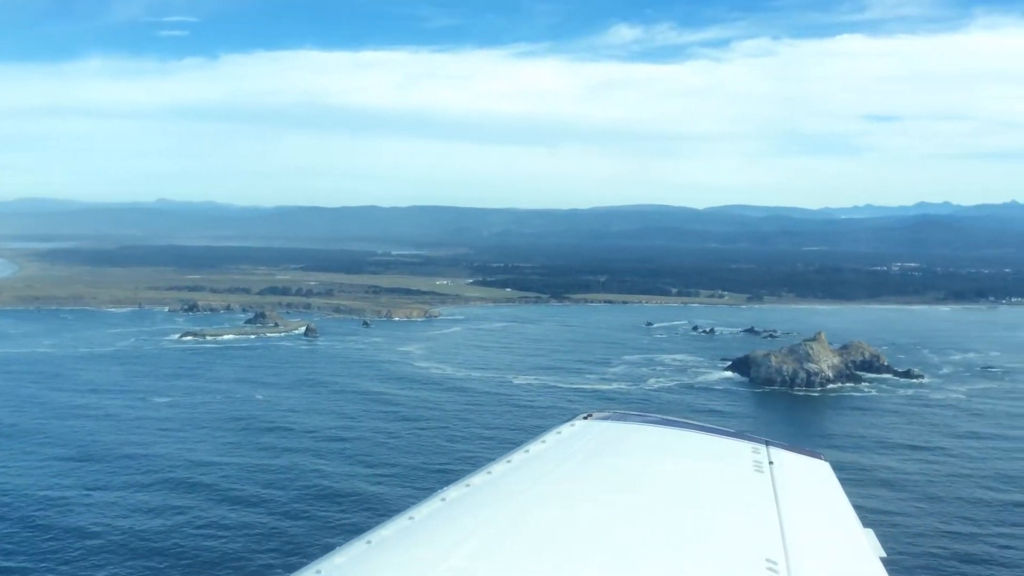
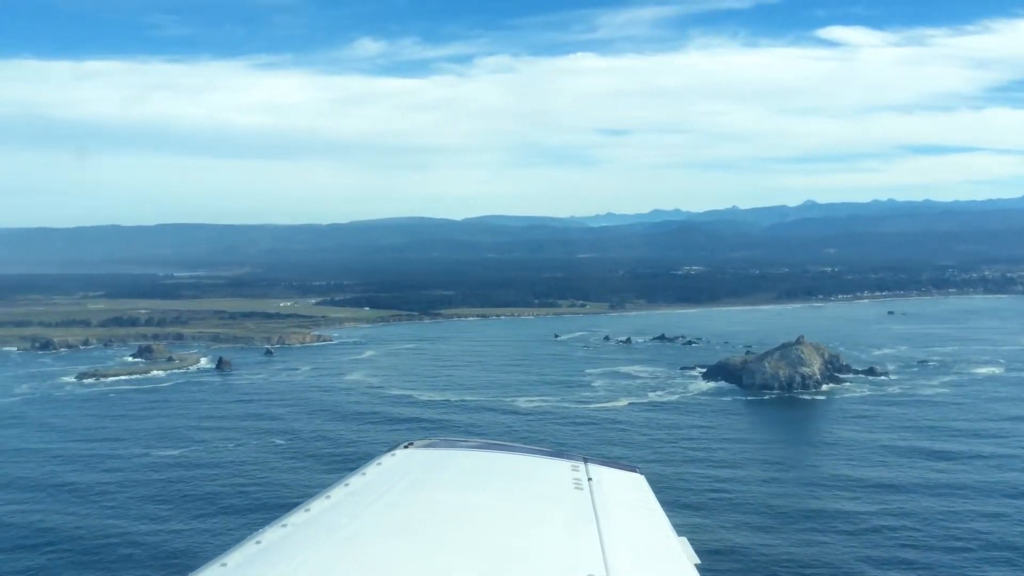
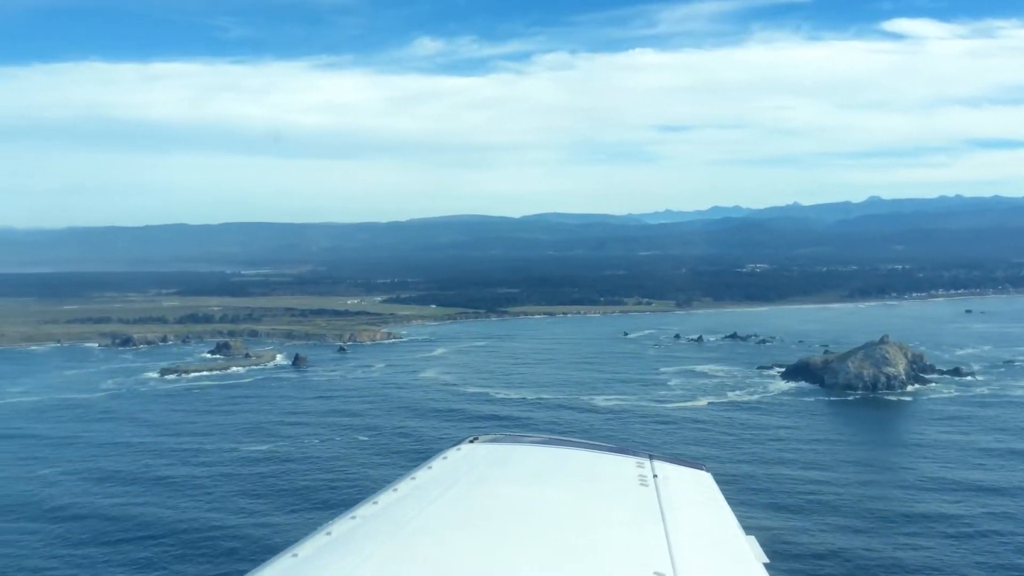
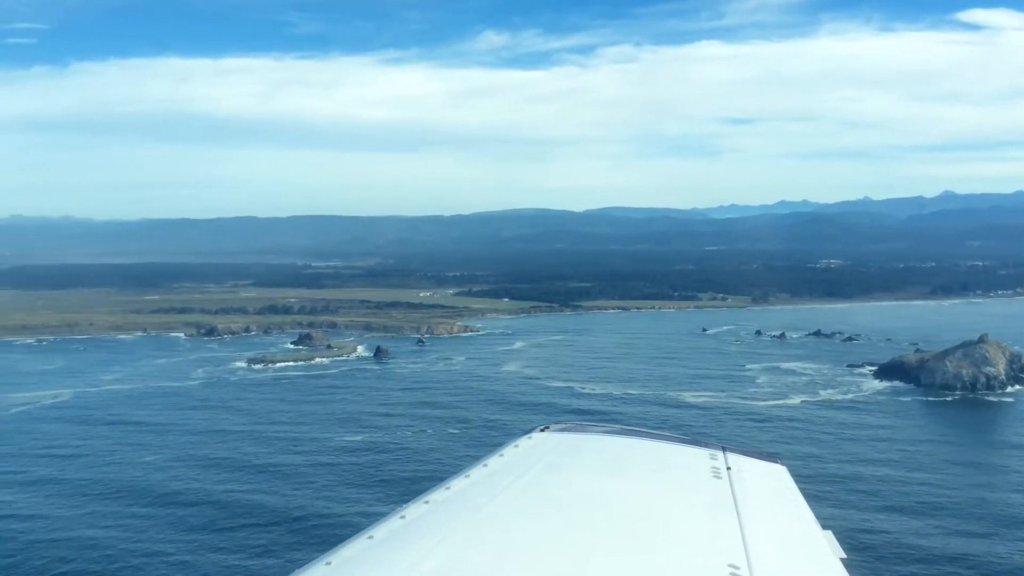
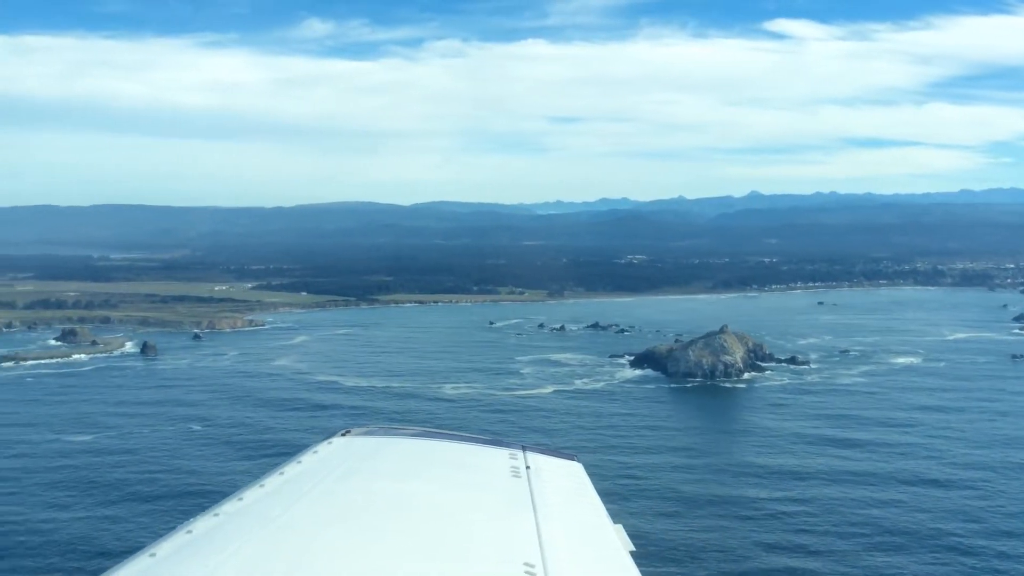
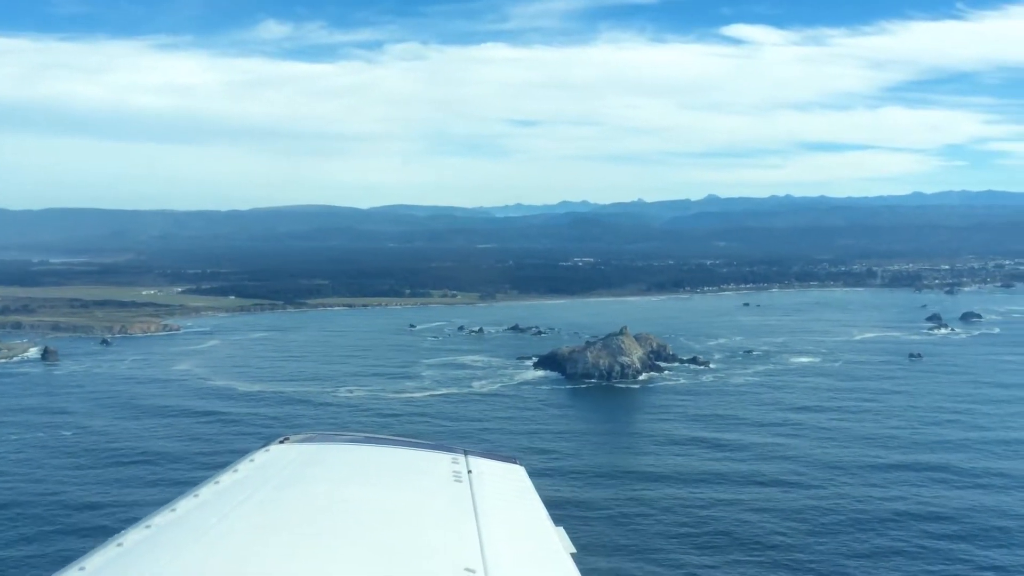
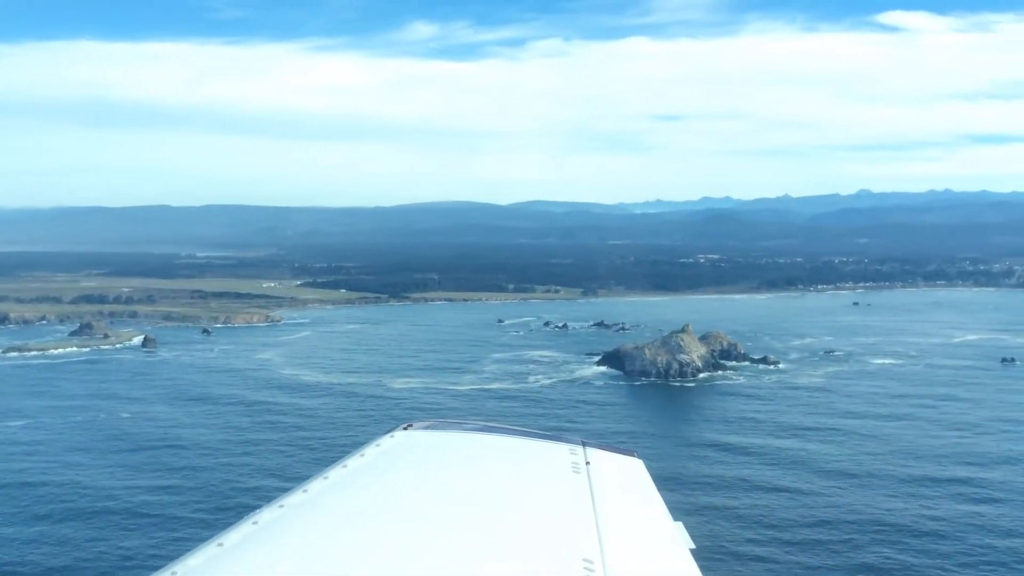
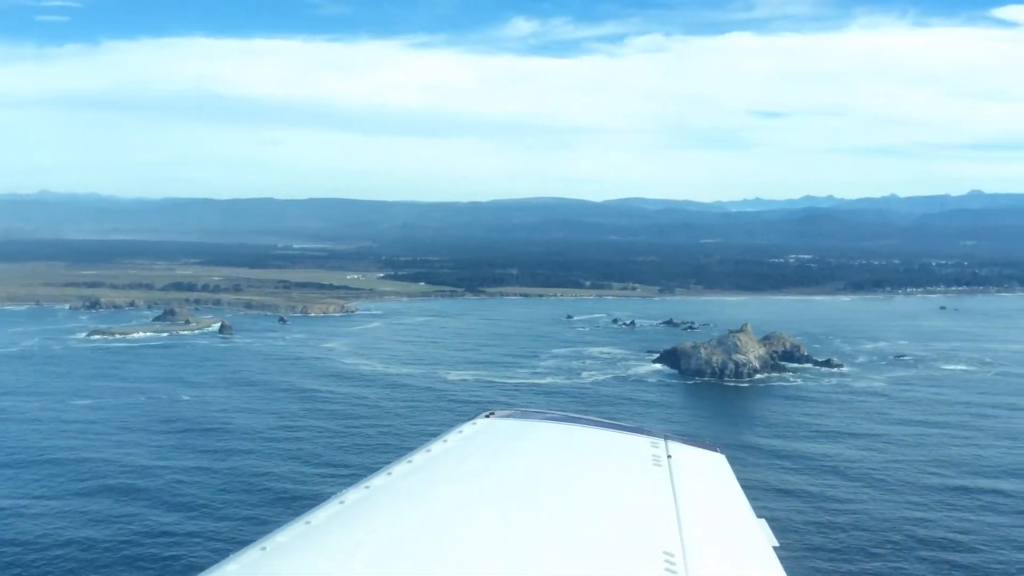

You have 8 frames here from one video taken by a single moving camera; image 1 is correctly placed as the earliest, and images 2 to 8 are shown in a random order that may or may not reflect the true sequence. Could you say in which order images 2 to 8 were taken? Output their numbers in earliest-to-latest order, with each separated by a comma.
8, 7, 6, 5, 2, 3, 4
